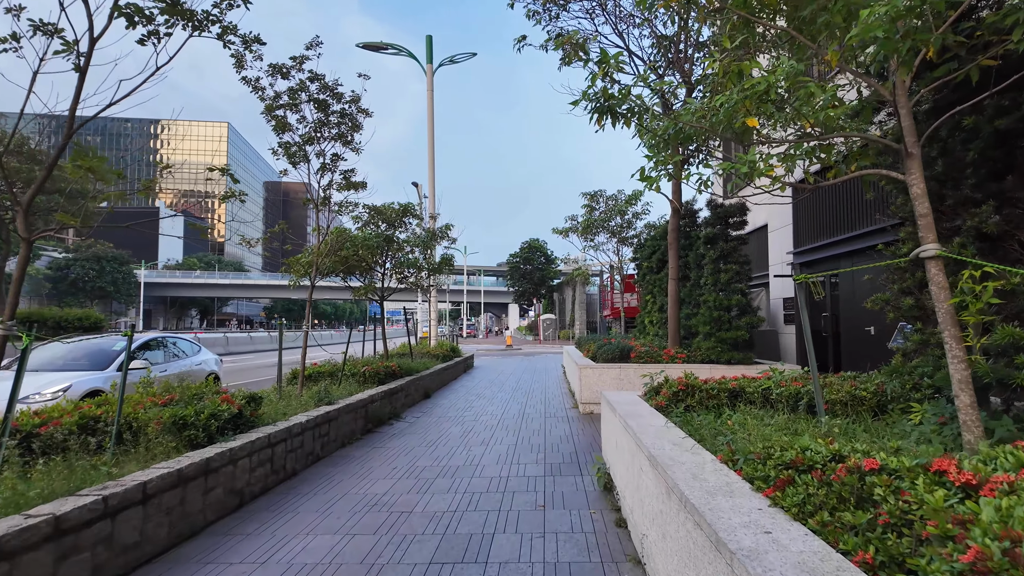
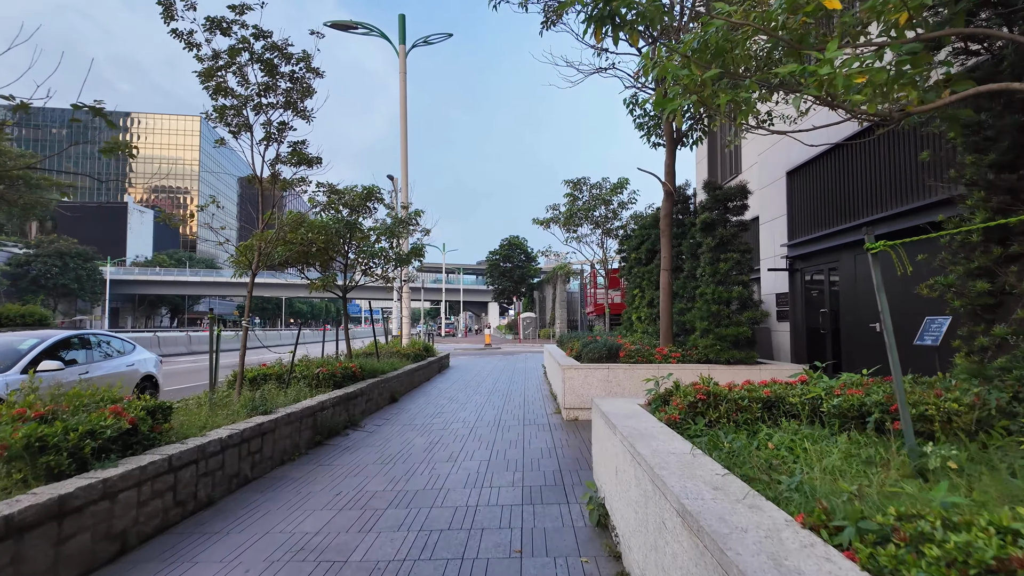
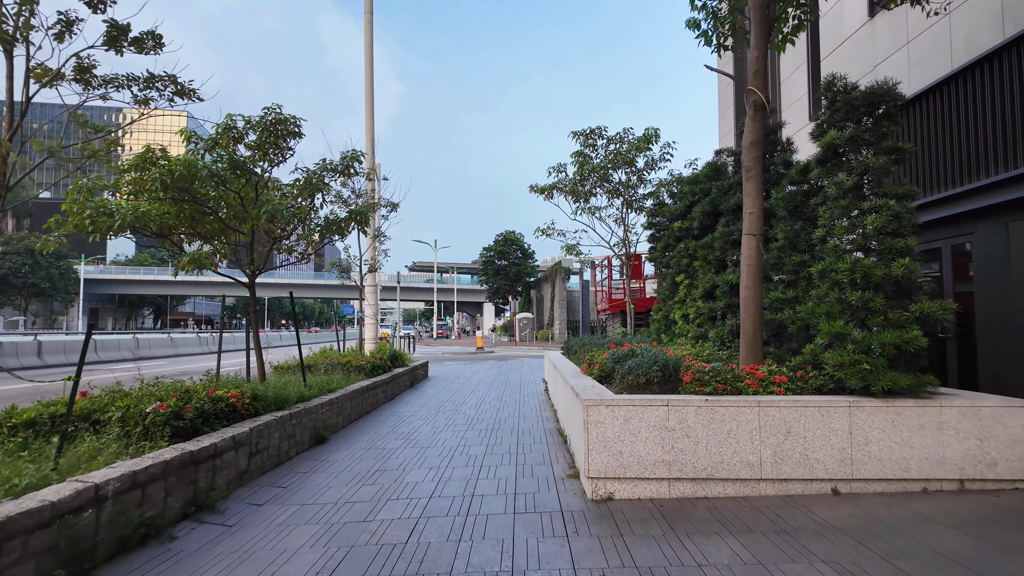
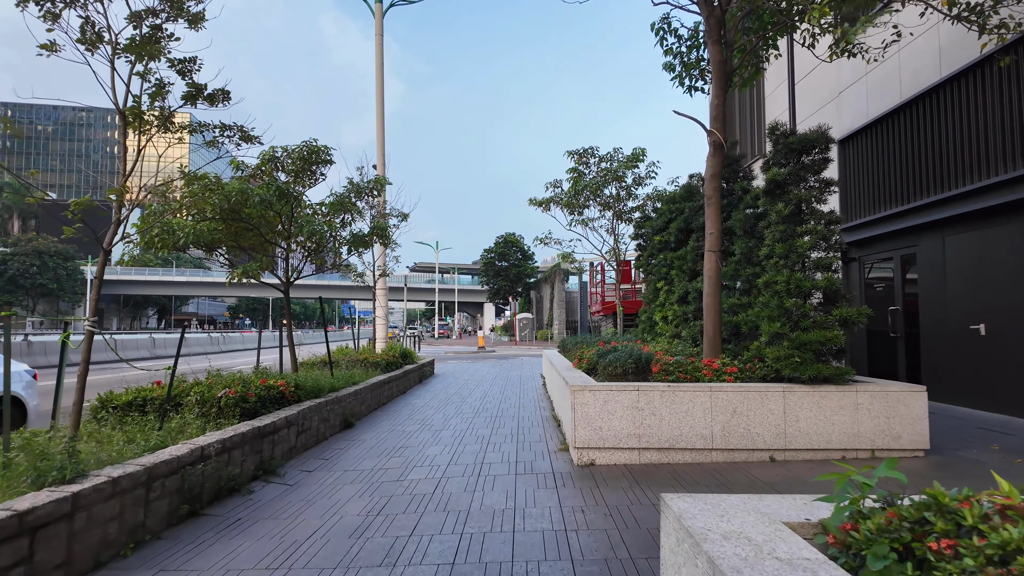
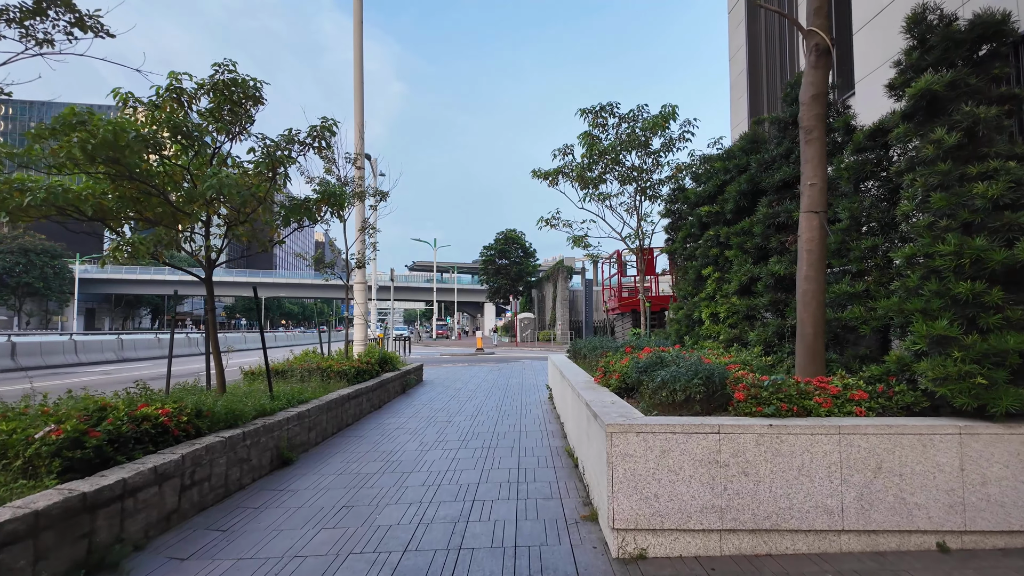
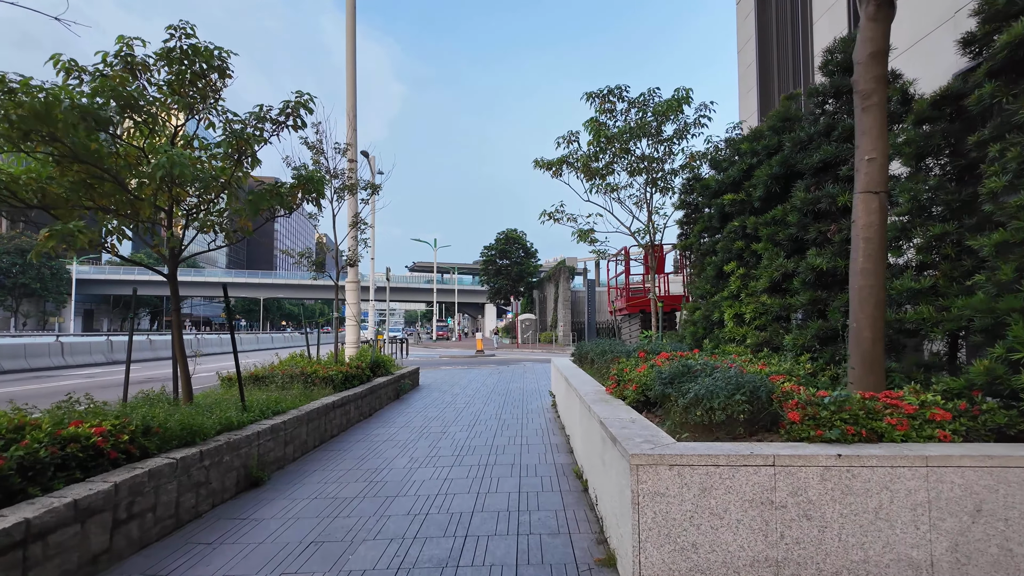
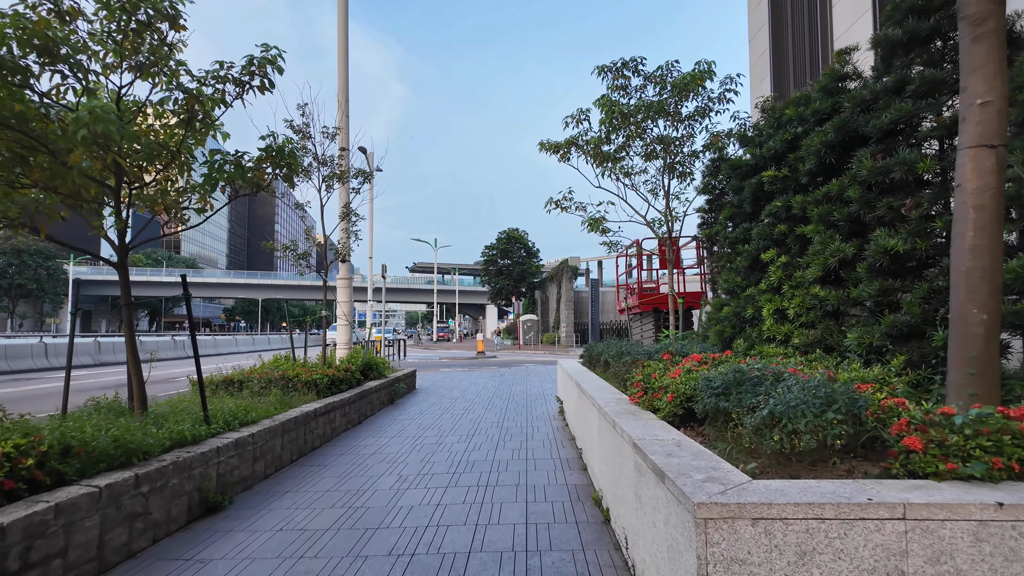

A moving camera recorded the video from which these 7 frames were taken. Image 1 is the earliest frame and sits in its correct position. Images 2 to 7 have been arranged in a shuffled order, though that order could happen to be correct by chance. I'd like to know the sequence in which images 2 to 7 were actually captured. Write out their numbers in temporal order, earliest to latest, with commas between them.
2, 4, 3, 5, 6, 7
